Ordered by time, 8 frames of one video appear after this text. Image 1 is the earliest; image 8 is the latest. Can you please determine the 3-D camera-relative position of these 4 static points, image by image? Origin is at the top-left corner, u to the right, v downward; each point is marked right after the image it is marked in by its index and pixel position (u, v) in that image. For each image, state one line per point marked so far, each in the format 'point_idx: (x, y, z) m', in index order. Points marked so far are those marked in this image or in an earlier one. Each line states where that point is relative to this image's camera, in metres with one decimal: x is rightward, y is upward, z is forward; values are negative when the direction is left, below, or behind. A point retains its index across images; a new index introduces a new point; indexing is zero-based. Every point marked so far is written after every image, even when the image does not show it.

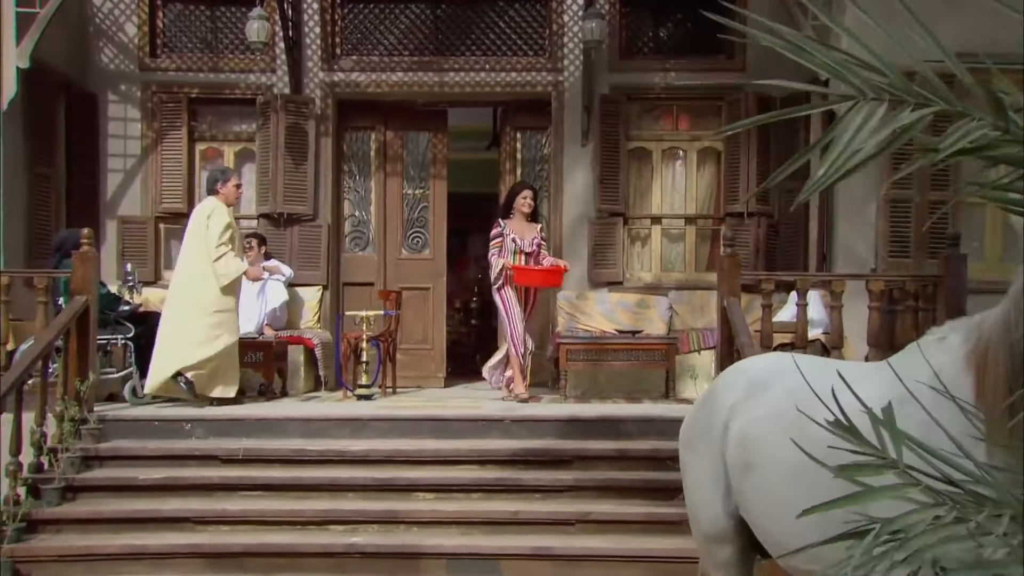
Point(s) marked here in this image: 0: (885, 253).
0: (+3.0, +0.2, +8.2) m
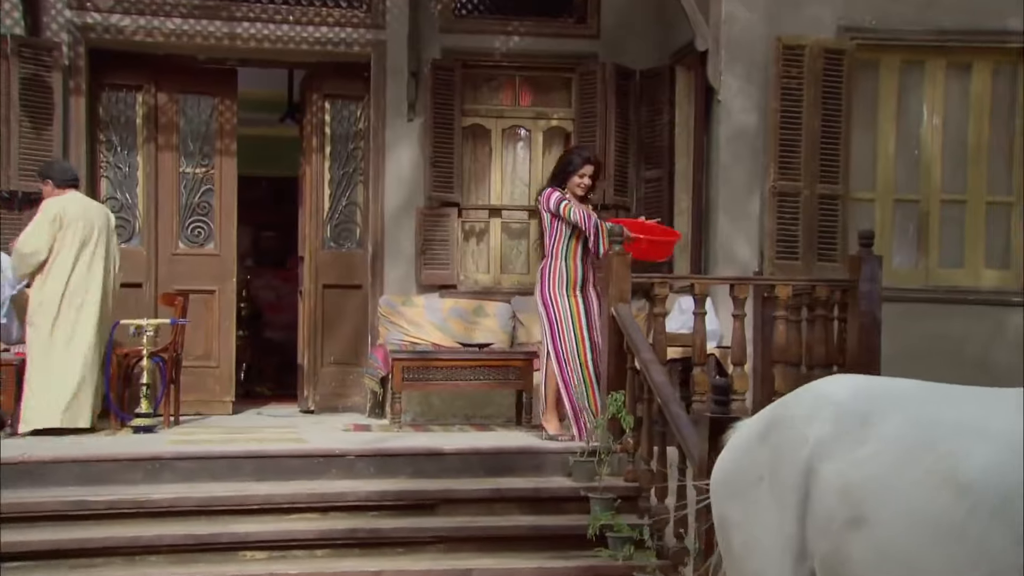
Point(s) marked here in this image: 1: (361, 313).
0: (+1.8, +0.2, +7.2) m
1: (-1.3, -0.2, +8.8) m
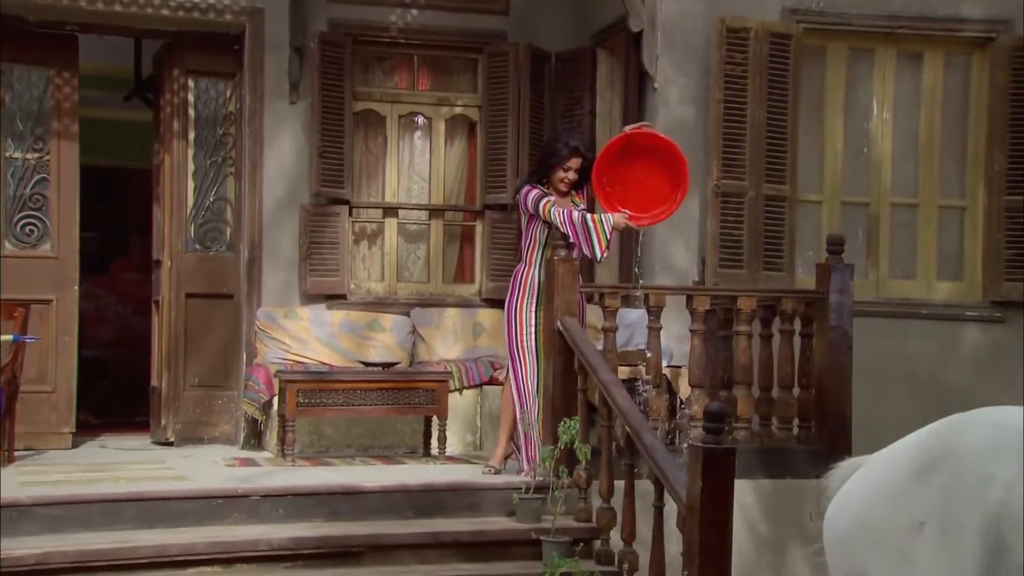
0: (+1.3, +0.2, +6.5) m
1: (-2.1, -0.3, +7.5) m
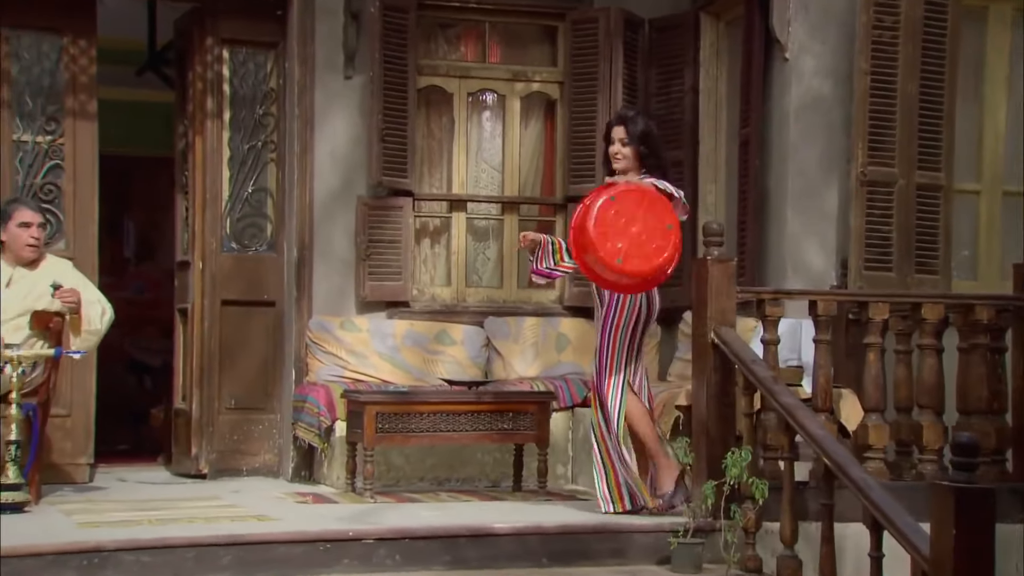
0: (+1.9, +0.1, +5.5) m
1: (-1.5, -0.3, +6.4) m
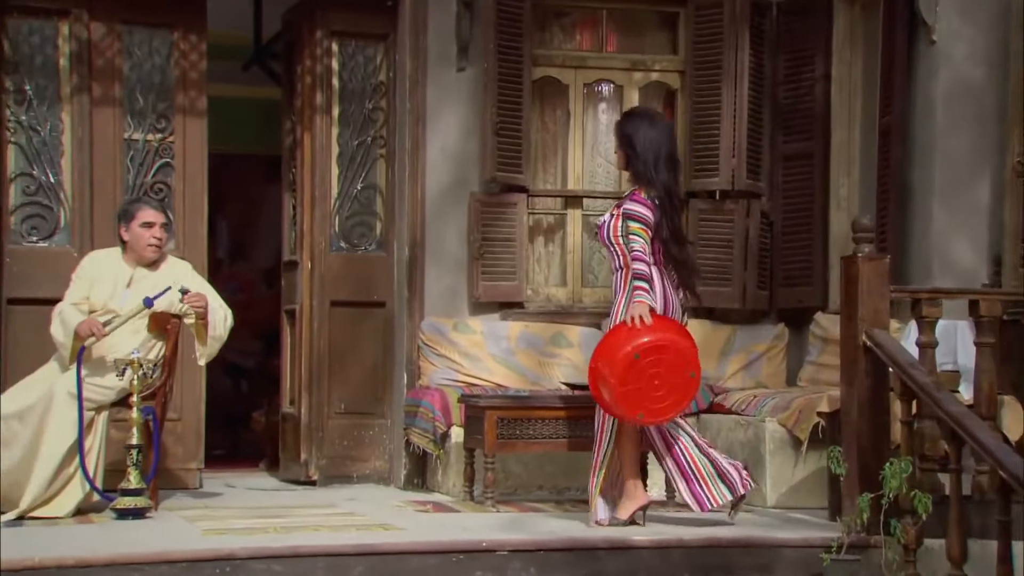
0: (+2.5, +0.2, +5.1) m
1: (-0.8, -0.3, +6.2) m
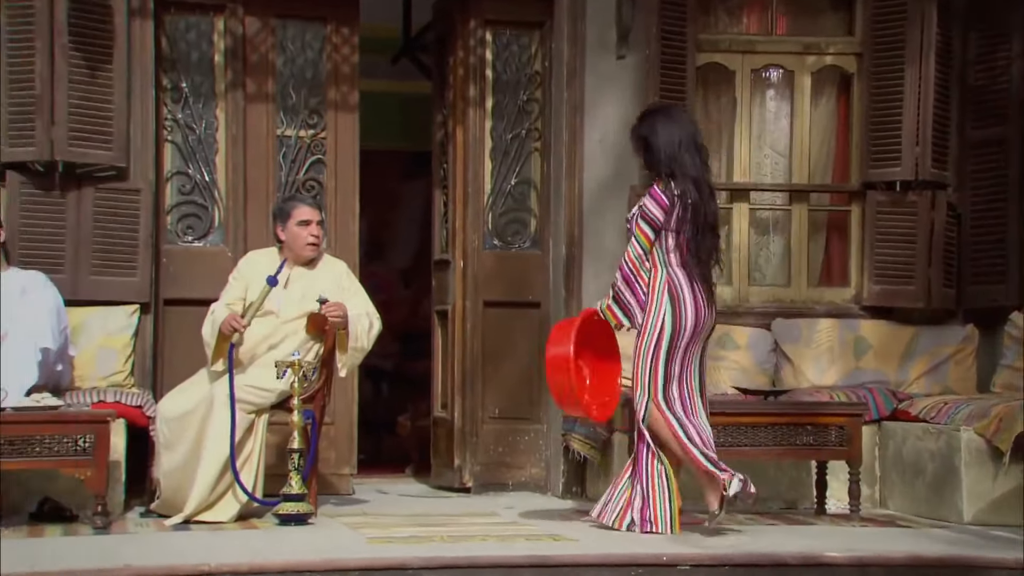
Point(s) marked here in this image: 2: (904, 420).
0: (+3.4, +0.2, +4.6) m
1: (+0.1, -0.3, +5.9) m
2: (+2.1, -0.7, +5.4) m
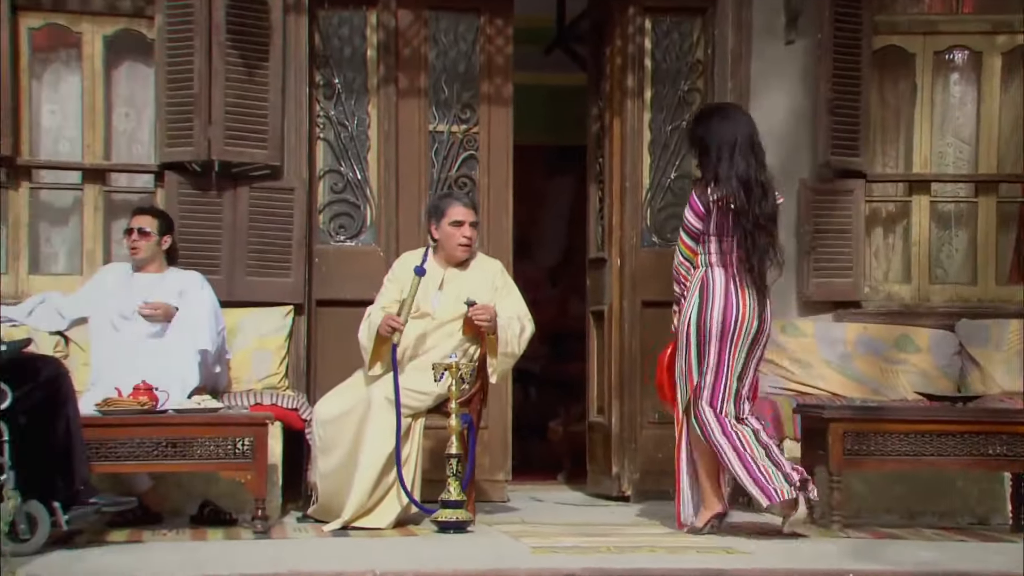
0: (+4.1, +0.2, +4.0) m
1: (+1.0, -0.3, +5.7) m
2: (+2.9, -0.7, +4.9) m
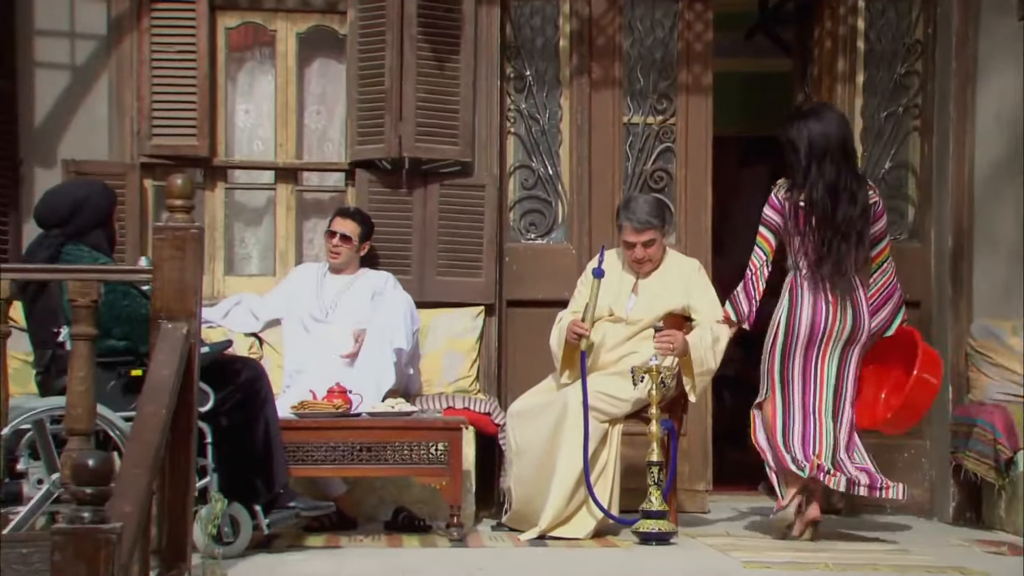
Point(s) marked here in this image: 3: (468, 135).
0: (+5.0, +0.2, +3.2) m
1: (+2.1, -0.3, +5.2) m
2: (+3.9, -0.7, +4.3) m
3: (-0.2, +0.8, +5.3) m
